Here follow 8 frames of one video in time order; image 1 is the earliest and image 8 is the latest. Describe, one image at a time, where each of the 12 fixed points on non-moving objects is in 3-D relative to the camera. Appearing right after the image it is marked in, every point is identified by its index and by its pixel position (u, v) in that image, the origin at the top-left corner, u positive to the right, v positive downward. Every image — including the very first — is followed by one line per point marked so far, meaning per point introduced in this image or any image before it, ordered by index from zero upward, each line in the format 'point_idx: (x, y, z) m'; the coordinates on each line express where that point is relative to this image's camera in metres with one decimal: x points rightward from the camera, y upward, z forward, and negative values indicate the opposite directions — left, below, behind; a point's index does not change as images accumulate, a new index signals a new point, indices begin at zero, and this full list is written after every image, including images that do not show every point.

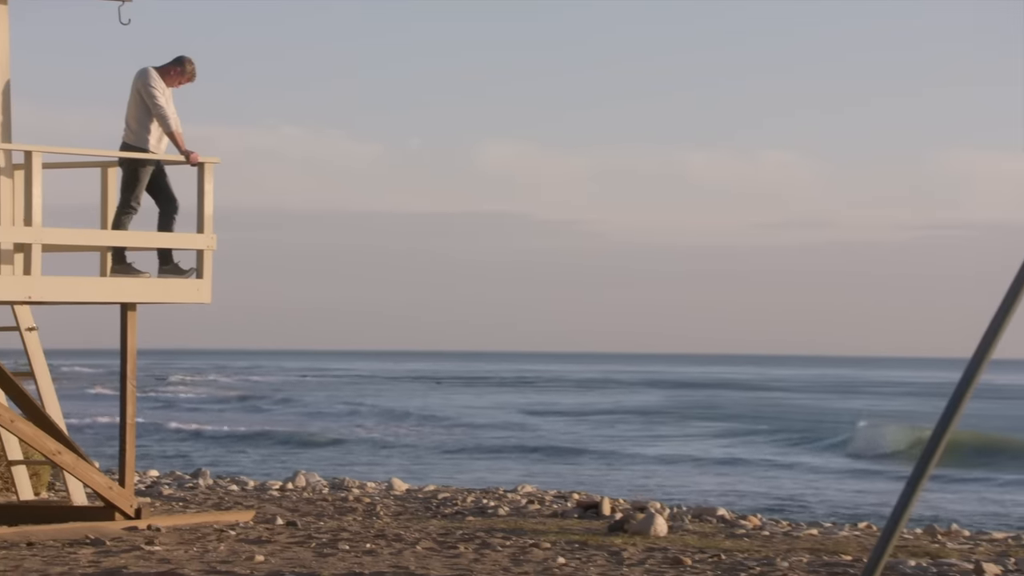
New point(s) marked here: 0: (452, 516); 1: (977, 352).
0: (-0.7, -1.9, +9.3) m
1: (+3.1, -0.4, +7.3) m
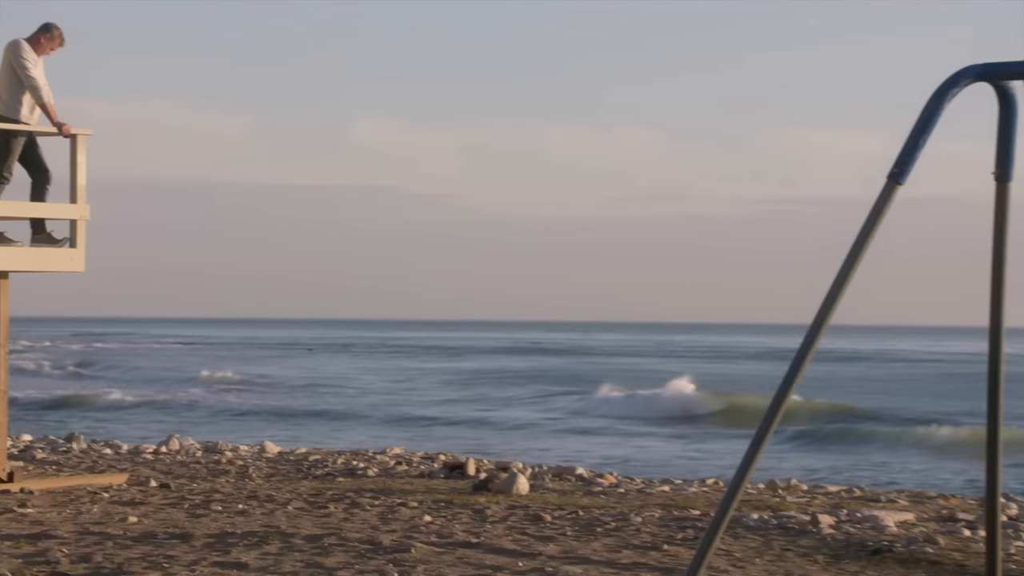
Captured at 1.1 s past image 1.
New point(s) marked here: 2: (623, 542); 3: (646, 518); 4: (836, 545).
0: (-1.7, -1.6, +9.6) m
1: (+2.1, -0.2, +7.8) m
2: (+0.8, -2.0, +8.7) m
3: (+0.9, -1.9, +9.2) m
4: (+2.4, -2.0, +8.9) m
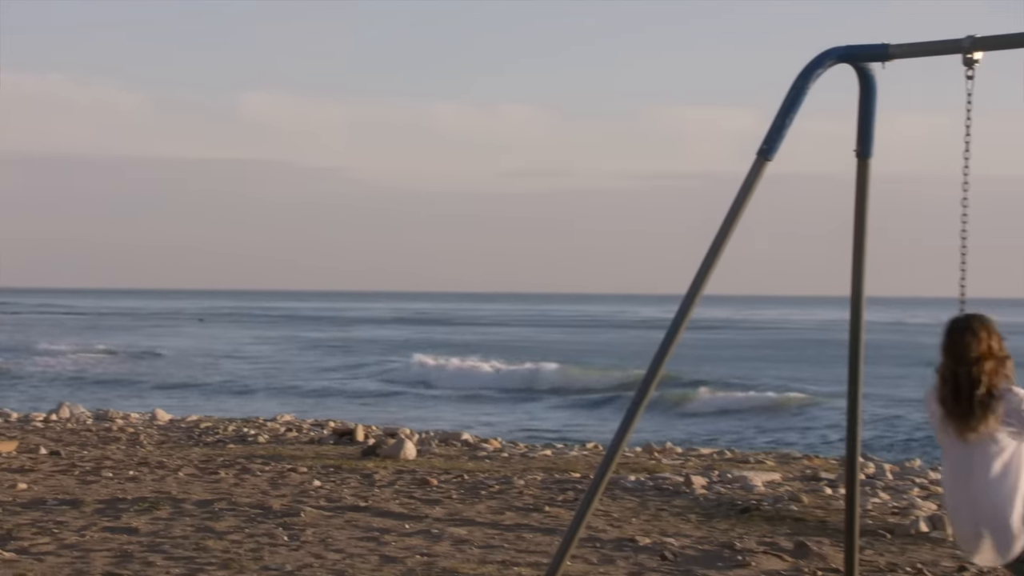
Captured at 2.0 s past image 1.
0: (-2.6, -1.4, +9.8) m
1: (+1.3, 0.0, +8.1) m
2: (-0.1, -1.7, +9.0) m
3: (0.0, -1.6, +9.5) m
4: (+1.5, -1.8, +9.3) m
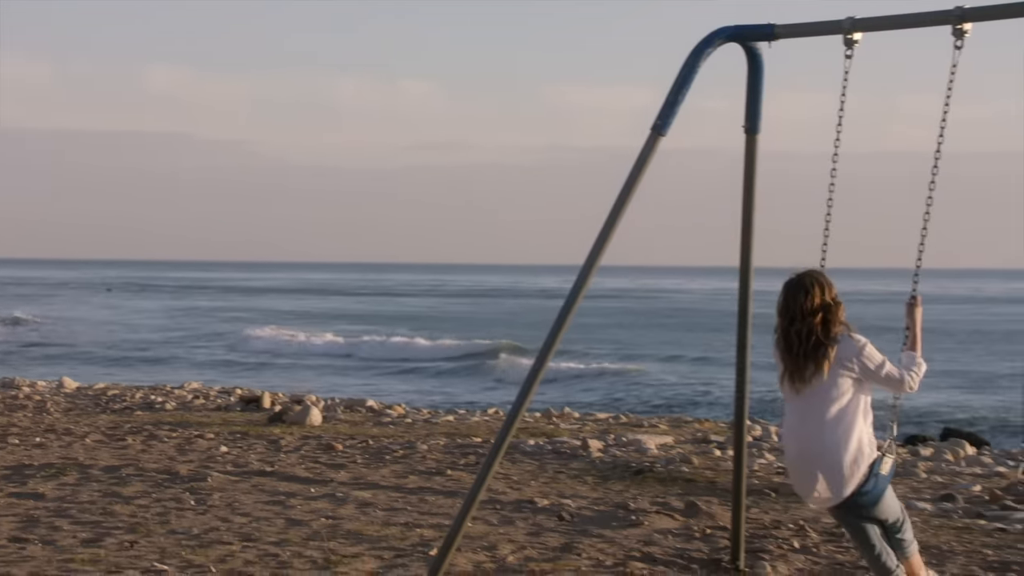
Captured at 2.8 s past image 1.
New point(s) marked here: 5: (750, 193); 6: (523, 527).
0: (-3.5, -1.1, +9.9) m
1: (+0.6, +0.2, +8.4) m
2: (-0.9, -1.5, +9.3) m
3: (-0.8, -1.4, +9.8) m
4: (+0.7, -1.6, +9.7) m
5: (+1.8, +0.7, +8.3) m
6: (+0.1, -1.9, +8.8) m
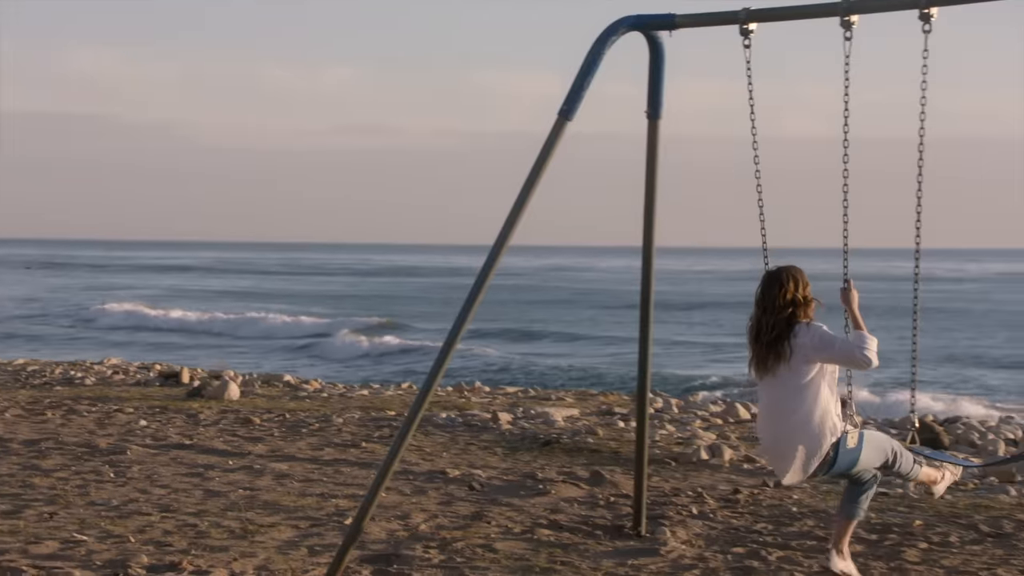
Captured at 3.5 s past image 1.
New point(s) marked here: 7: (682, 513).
0: (-4.2, -0.9, +10.1) m
1: (-0.1, +0.4, +8.8) m
2: (-1.6, -1.3, +9.6) m
3: (-1.5, -1.2, +10.0) m
4: (0.0, -1.4, +10.0) m
5: (+1.1, +0.9, +8.7) m
6: (-0.6, -1.7, +9.1) m
7: (+1.4, -1.8, +8.9) m
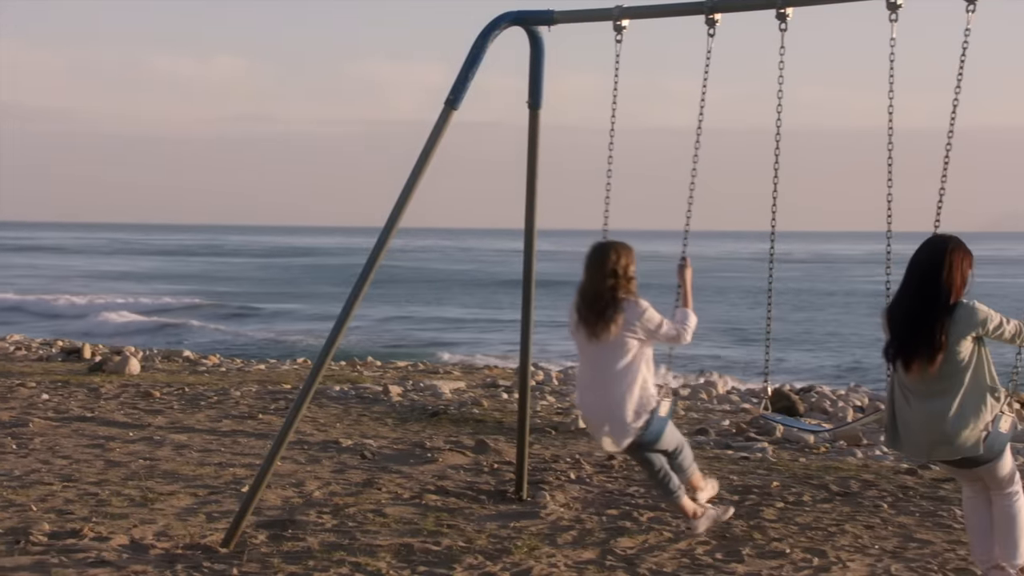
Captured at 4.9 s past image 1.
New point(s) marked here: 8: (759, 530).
0: (-5.2, -0.7, +10.4) m
1: (-1.1, +0.6, +9.3) m
2: (-2.6, -1.1, +10.0) m
3: (-2.5, -1.0, +10.5) m
4: (-1.0, -1.2, +10.6) m
5: (+0.2, +1.0, +9.3) m
6: (-1.6, -1.5, +9.6) m
7: (+0.4, -1.6, +9.5) m
8: (+1.9, -1.9, +8.7) m
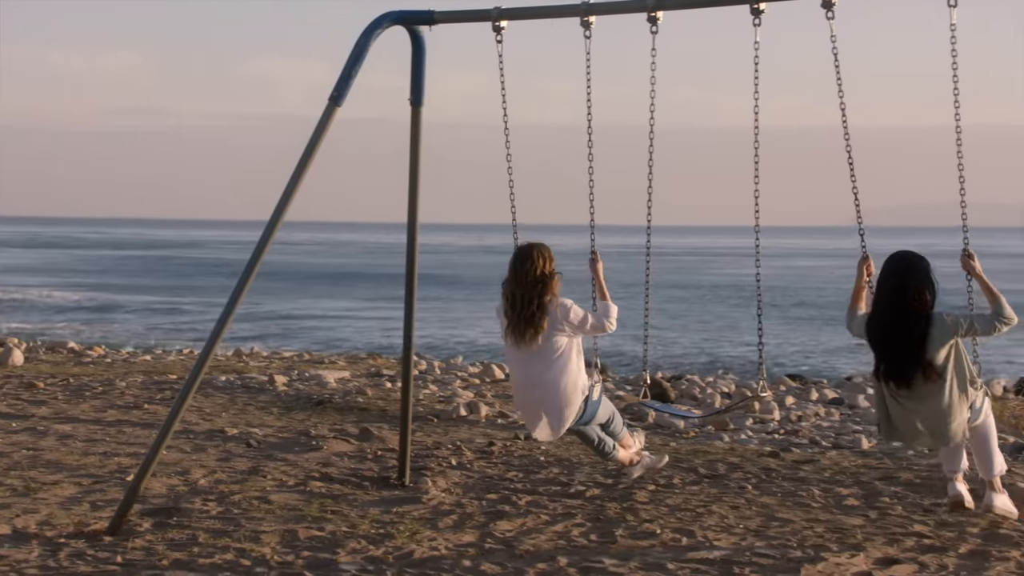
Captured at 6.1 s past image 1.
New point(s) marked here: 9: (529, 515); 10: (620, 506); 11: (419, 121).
0: (-6.3, -0.7, +10.3) m
1: (-2.1, +0.6, +9.5) m
2: (-3.7, -1.1, +10.1) m
3: (-3.6, -0.9, +10.6) m
4: (-2.1, -1.1, +10.8) m
5: (-0.8, +1.1, +9.5) m
6: (-2.6, -1.4, +9.8) m
7: (-0.6, -1.6, +9.8) m
8: (+1.0, -1.8, +9.0) m
9: (+0.1, -1.9, +9.0) m
10: (+0.9, -1.8, +9.2) m
11: (-0.8, +1.4, +9.4) m
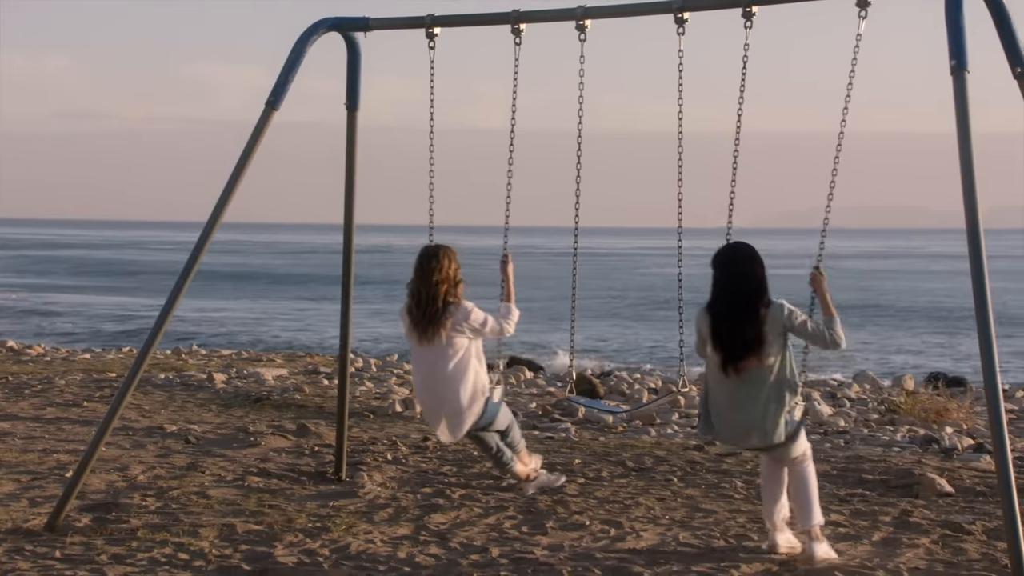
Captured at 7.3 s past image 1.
0: (-6.9, -0.7, +10.4) m
1: (-2.6, +0.6, +9.7) m
2: (-4.3, -1.1, +10.2) m
3: (-4.2, -0.9, +10.7) m
4: (-2.7, -1.1, +11.0) m
5: (-1.4, +1.1, +9.8) m
6: (-3.2, -1.4, +9.9) m
7: (-1.2, -1.6, +10.1) m
8: (+0.4, -1.8, +9.4) m
9: (-0.4, -1.8, +9.3) m
10: (+0.3, -1.8, +9.5) m
11: (-1.4, +1.4, +9.7) m
